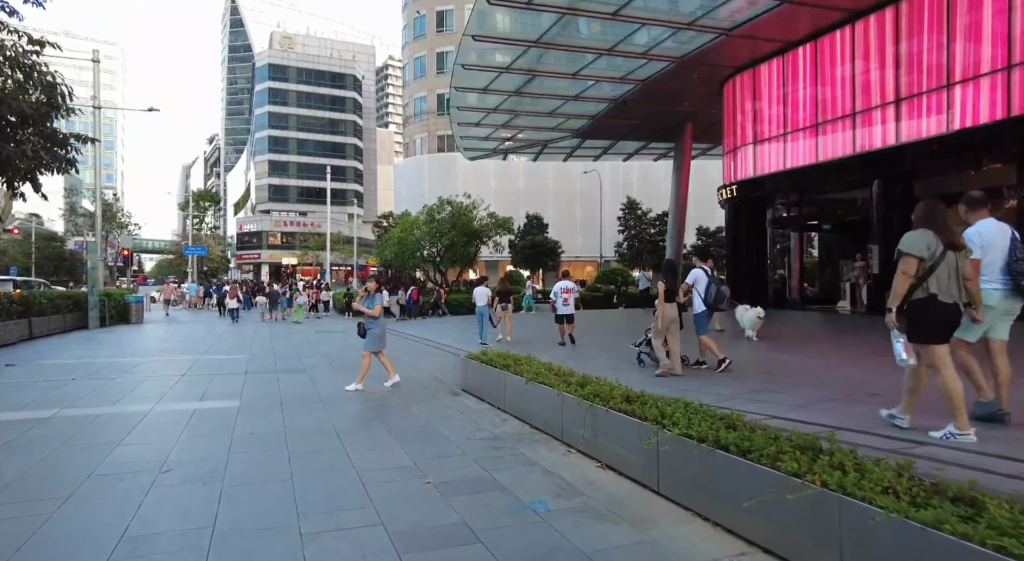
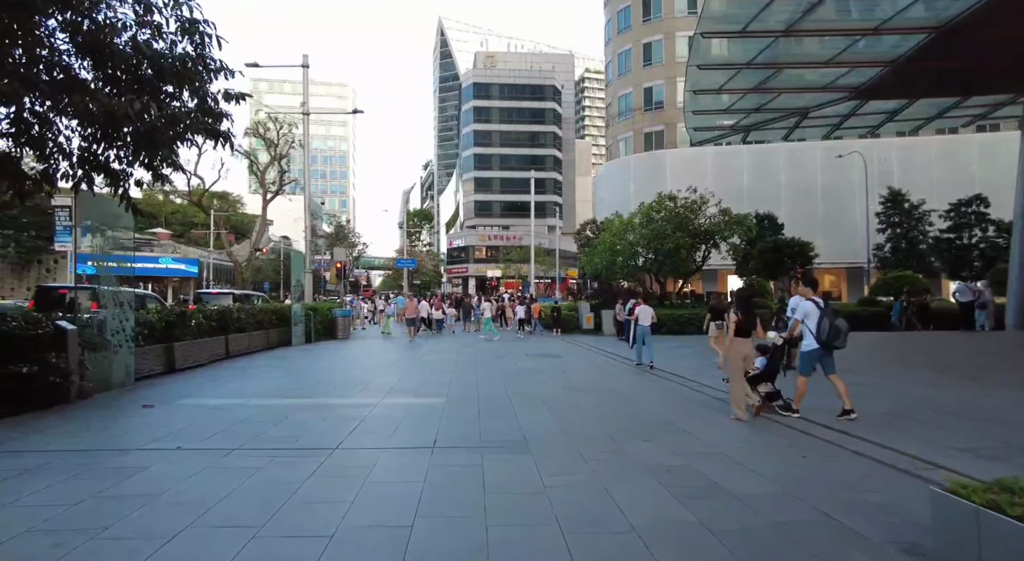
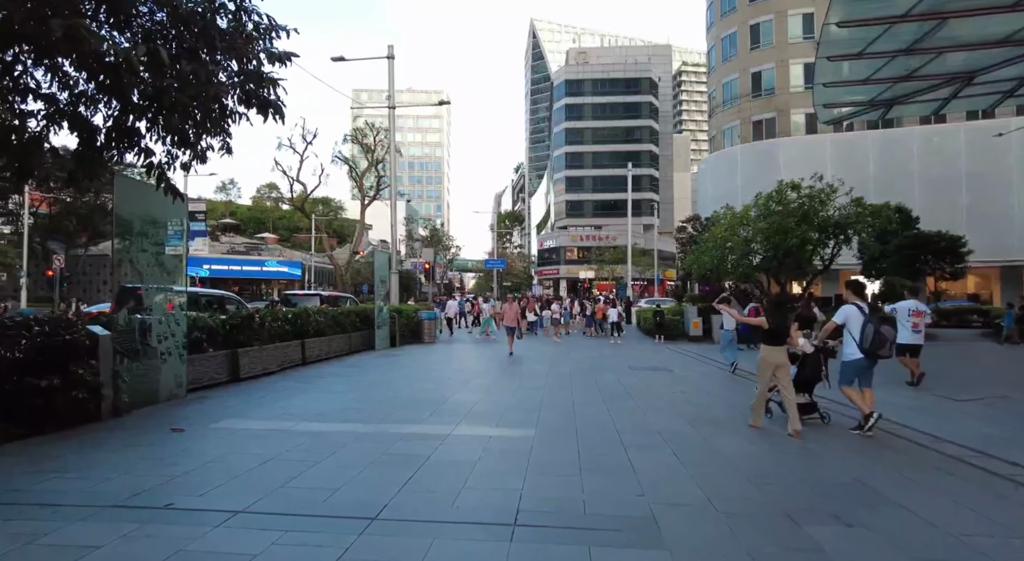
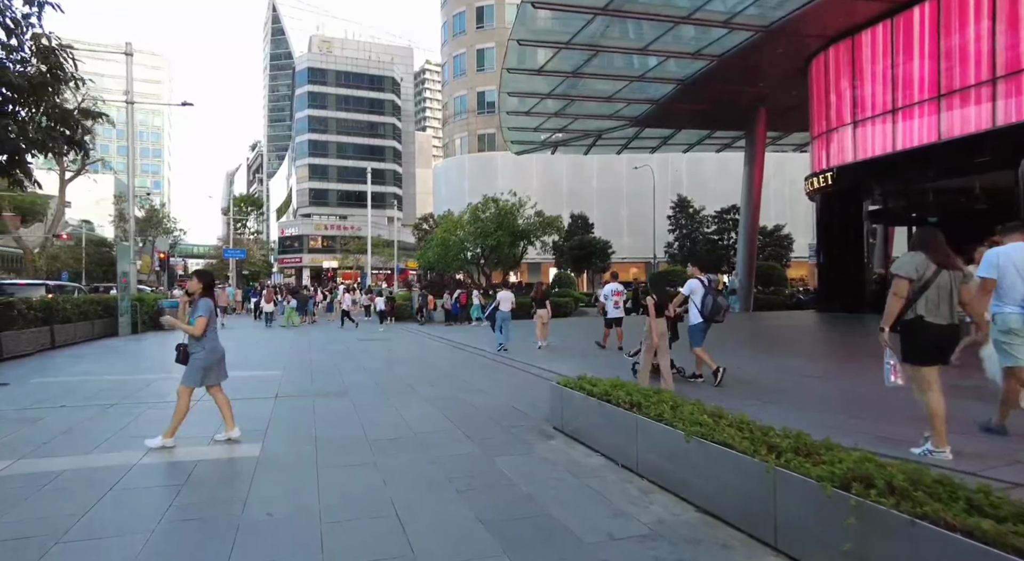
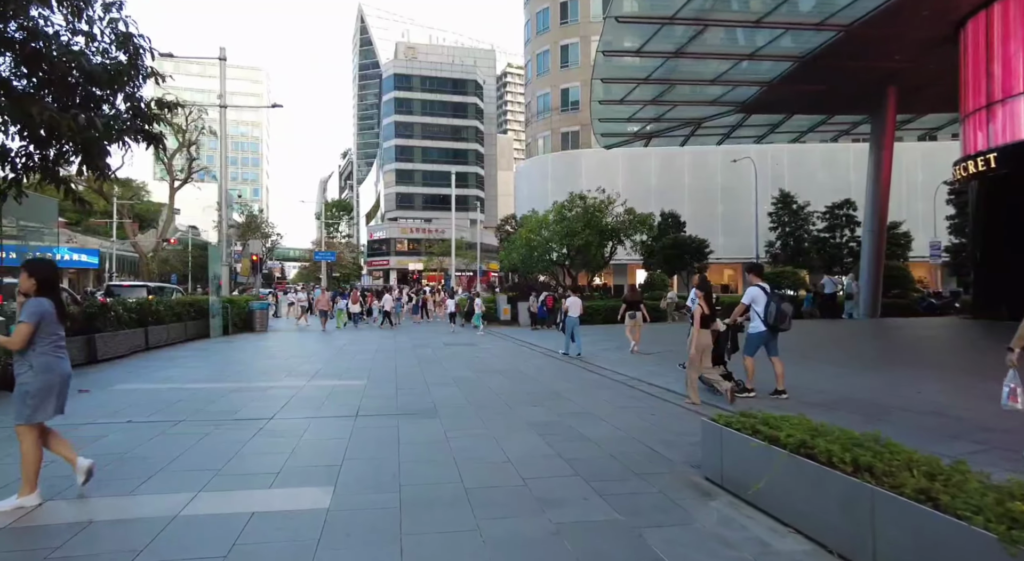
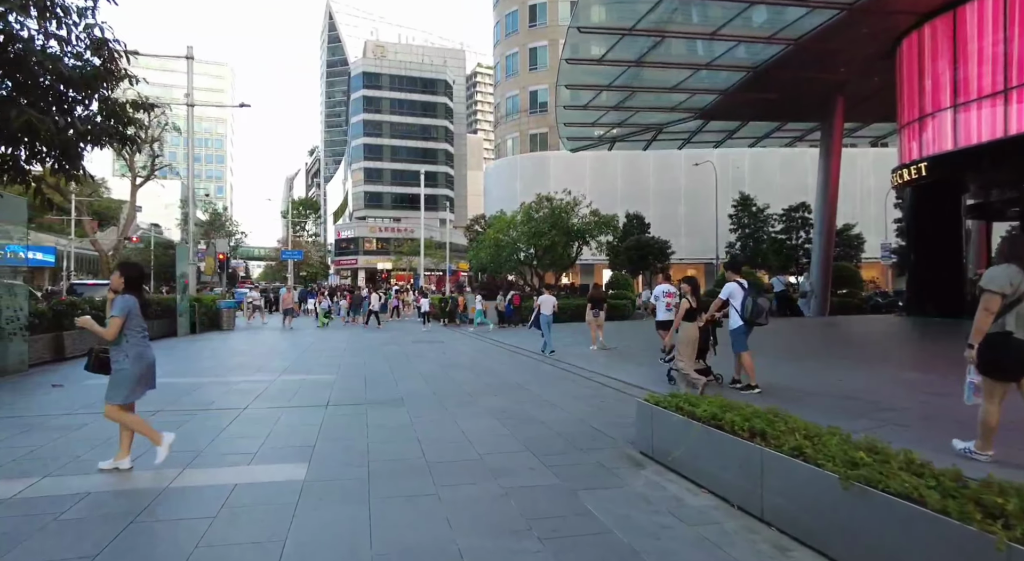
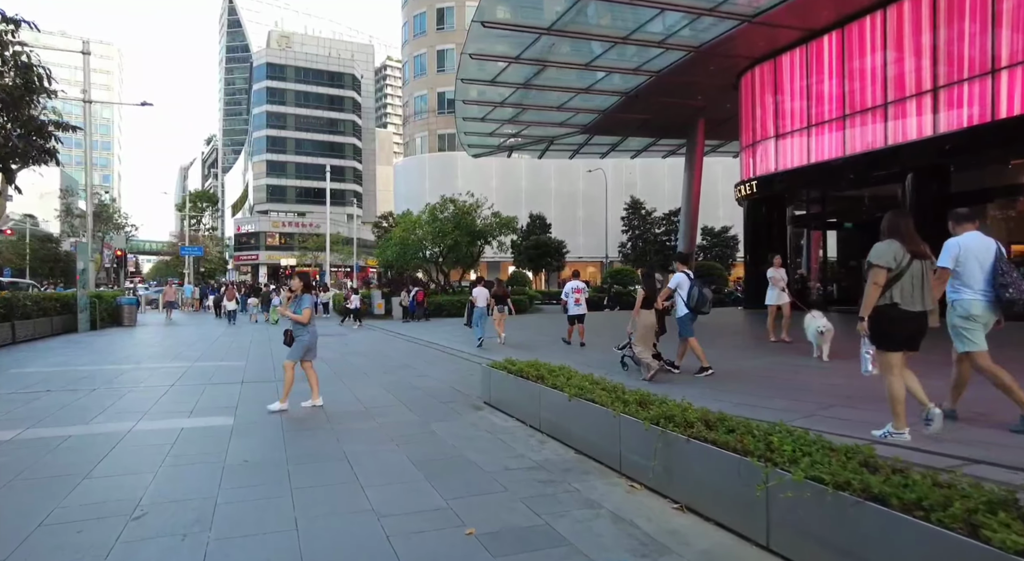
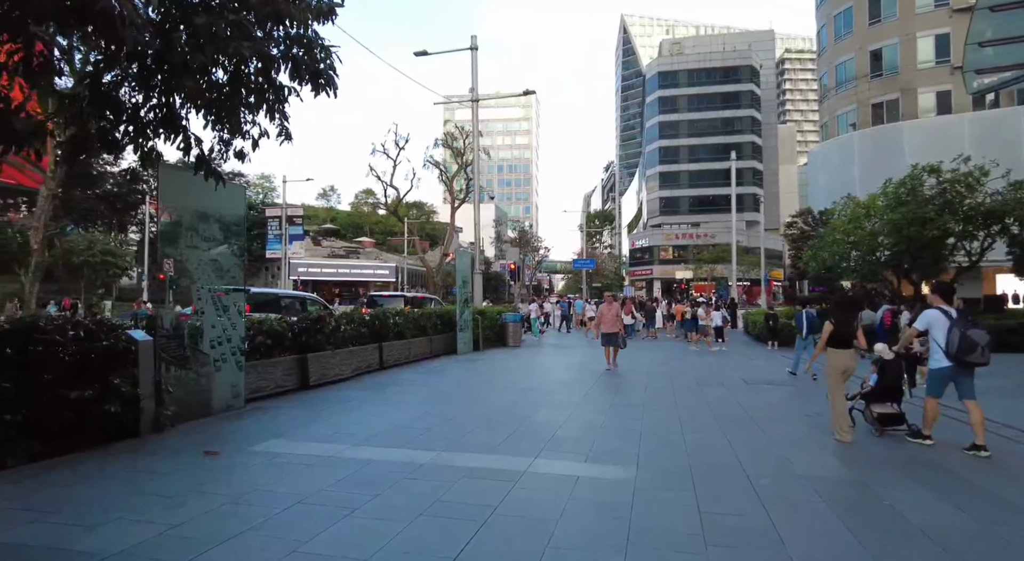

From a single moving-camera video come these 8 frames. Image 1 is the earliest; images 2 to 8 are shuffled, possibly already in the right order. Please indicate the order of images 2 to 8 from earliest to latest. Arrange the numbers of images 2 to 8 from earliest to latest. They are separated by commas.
7, 4, 6, 5, 2, 3, 8
